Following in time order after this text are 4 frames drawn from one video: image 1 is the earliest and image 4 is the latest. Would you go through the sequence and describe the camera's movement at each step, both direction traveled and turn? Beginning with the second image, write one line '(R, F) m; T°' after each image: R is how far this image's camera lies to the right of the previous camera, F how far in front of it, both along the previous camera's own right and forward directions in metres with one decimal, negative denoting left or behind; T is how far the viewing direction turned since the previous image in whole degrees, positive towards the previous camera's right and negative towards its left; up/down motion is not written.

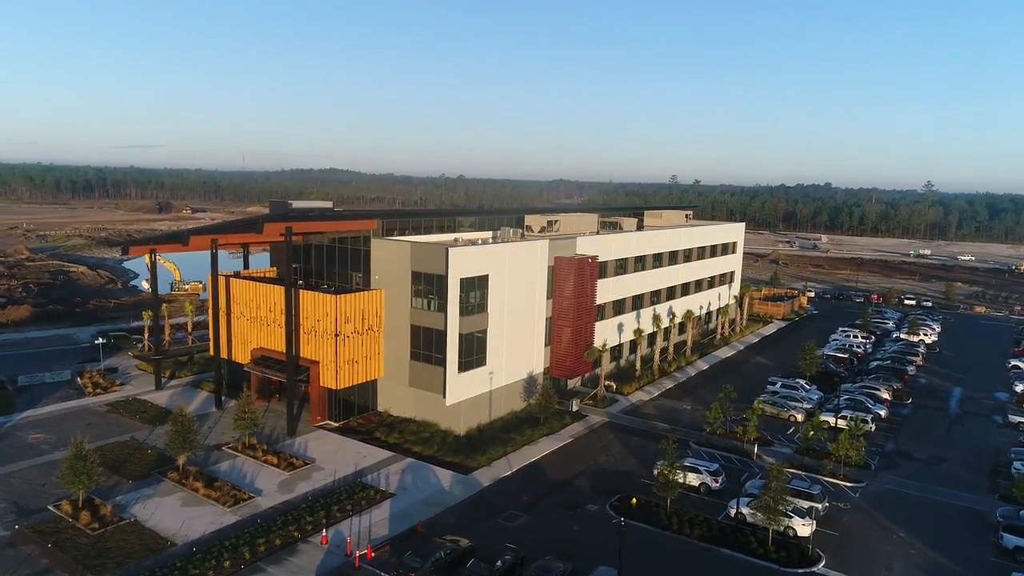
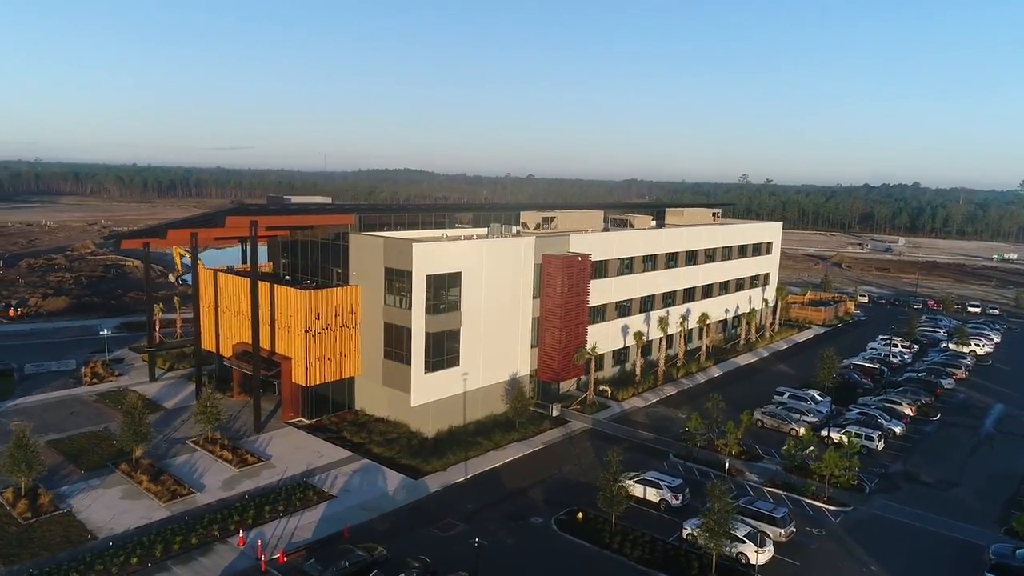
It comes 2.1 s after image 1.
(+4.6, +1.6) m; -6°
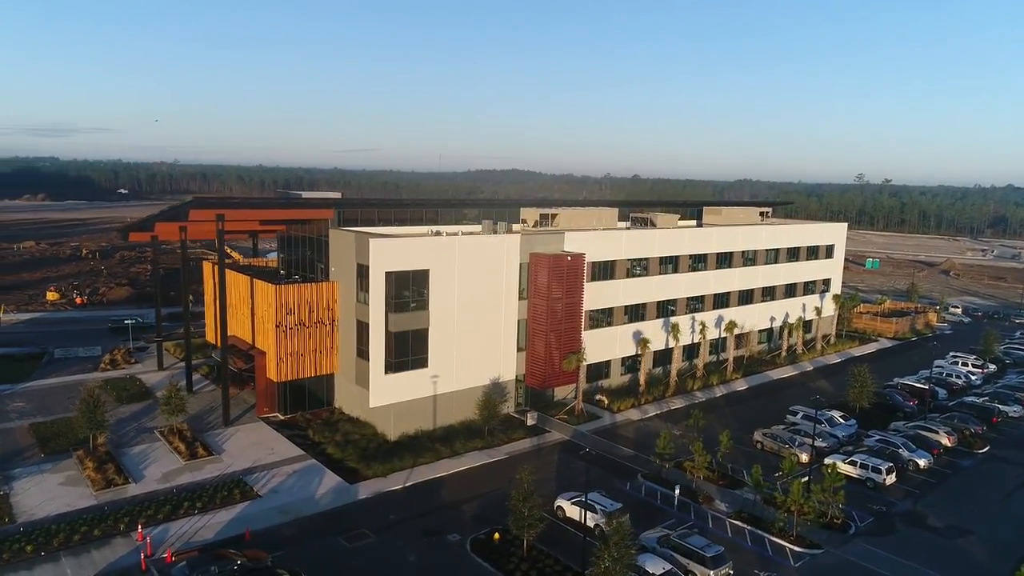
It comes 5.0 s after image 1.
(+6.1, +2.3) m; -9°
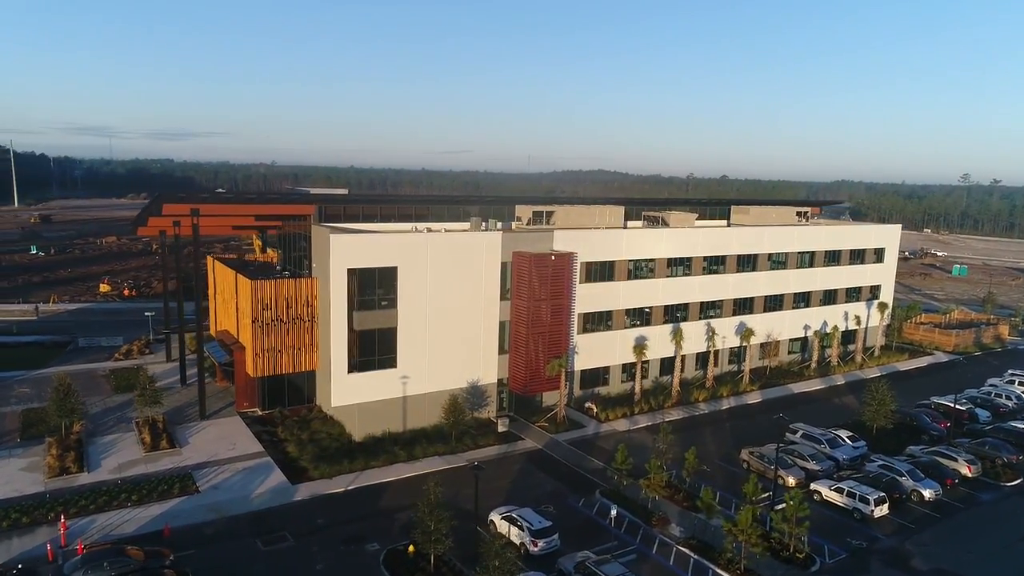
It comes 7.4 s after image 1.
(+5.0, +1.7) m; -7°
